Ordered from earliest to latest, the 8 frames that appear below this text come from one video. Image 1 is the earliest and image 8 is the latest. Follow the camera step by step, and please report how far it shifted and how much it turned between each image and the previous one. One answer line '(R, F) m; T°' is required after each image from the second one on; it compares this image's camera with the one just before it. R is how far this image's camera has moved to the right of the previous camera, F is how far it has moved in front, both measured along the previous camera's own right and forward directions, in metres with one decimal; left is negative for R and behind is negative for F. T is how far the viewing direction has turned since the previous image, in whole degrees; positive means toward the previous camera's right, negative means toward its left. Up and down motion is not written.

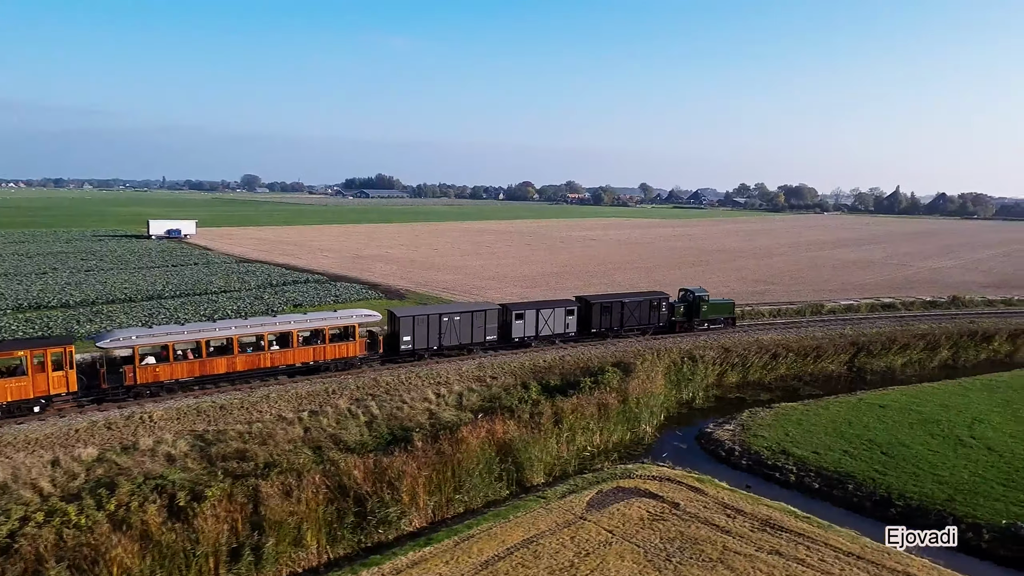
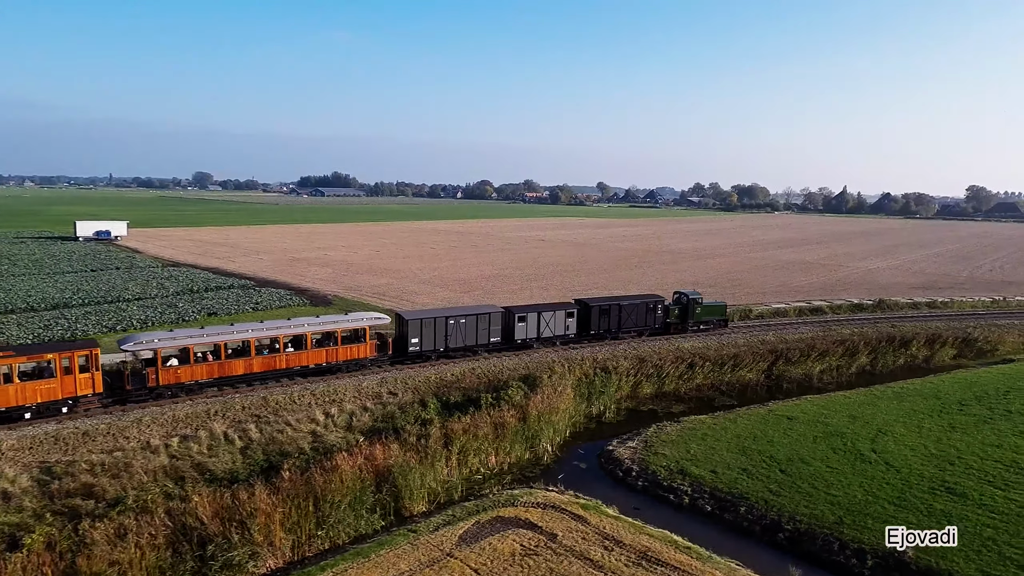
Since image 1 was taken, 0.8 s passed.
(+2.2, +1.0) m; +3°
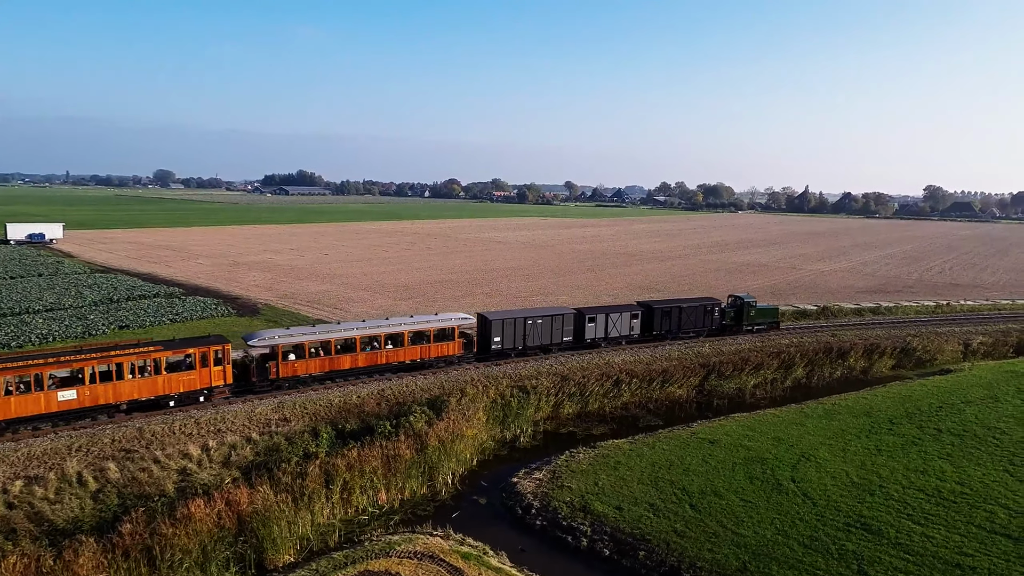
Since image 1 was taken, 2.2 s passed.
(+2.3, +1.7) m; +2°
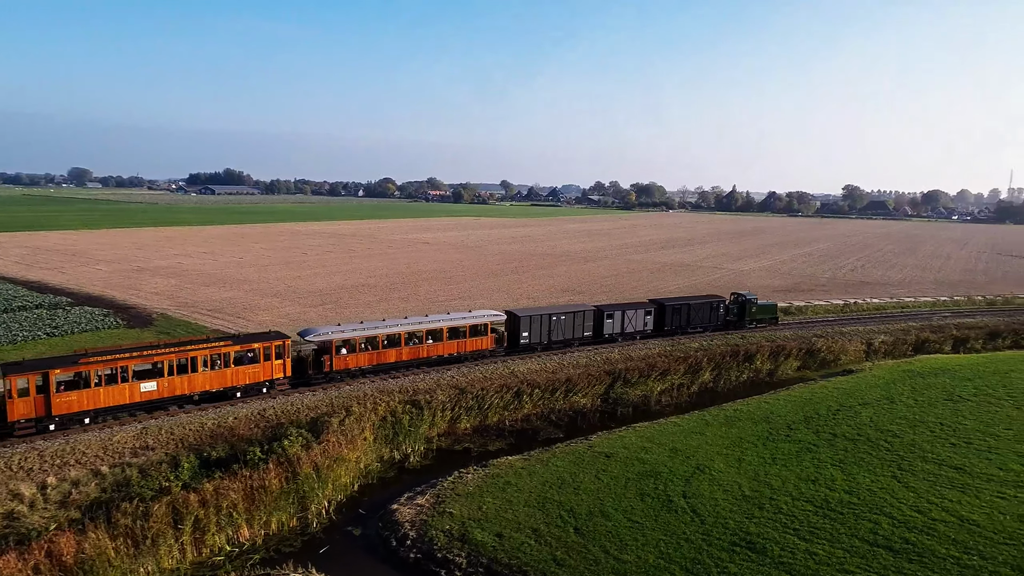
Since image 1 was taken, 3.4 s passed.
(+1.7, +1.2) m; +5°
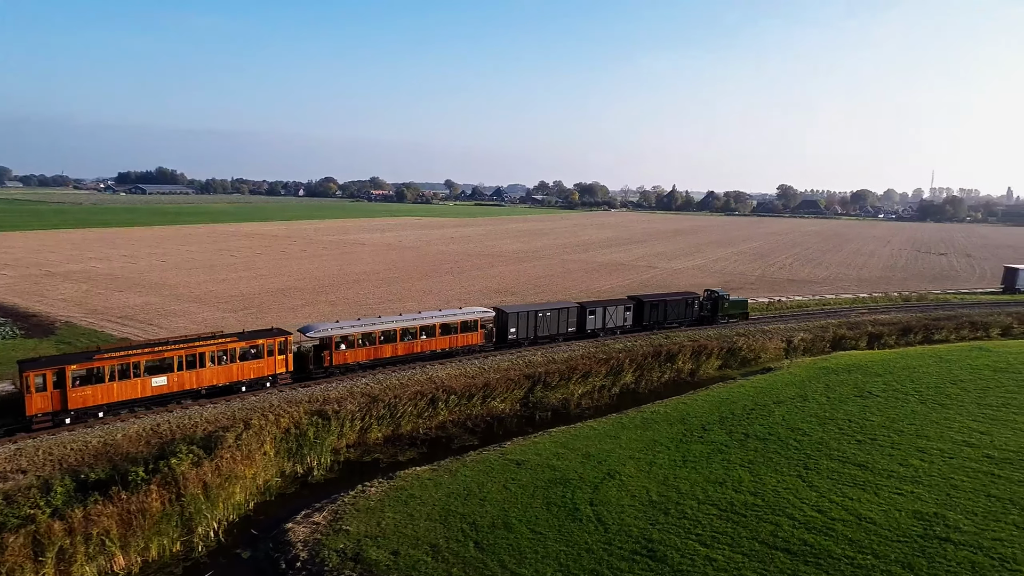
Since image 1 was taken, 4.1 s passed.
(+1.3, +0.6) m; +4°
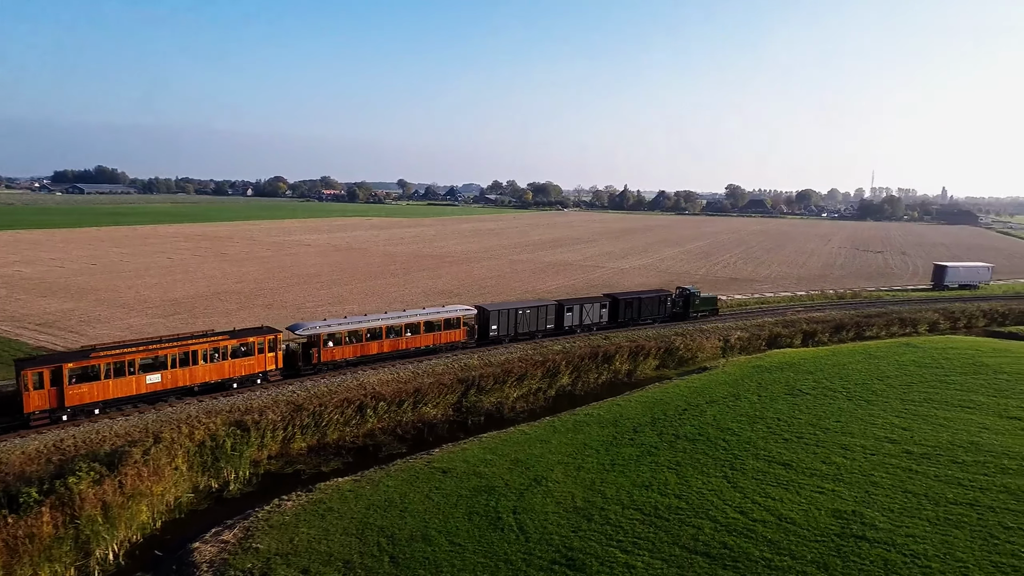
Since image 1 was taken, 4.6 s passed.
(+1.0, +0.4) m; +4°
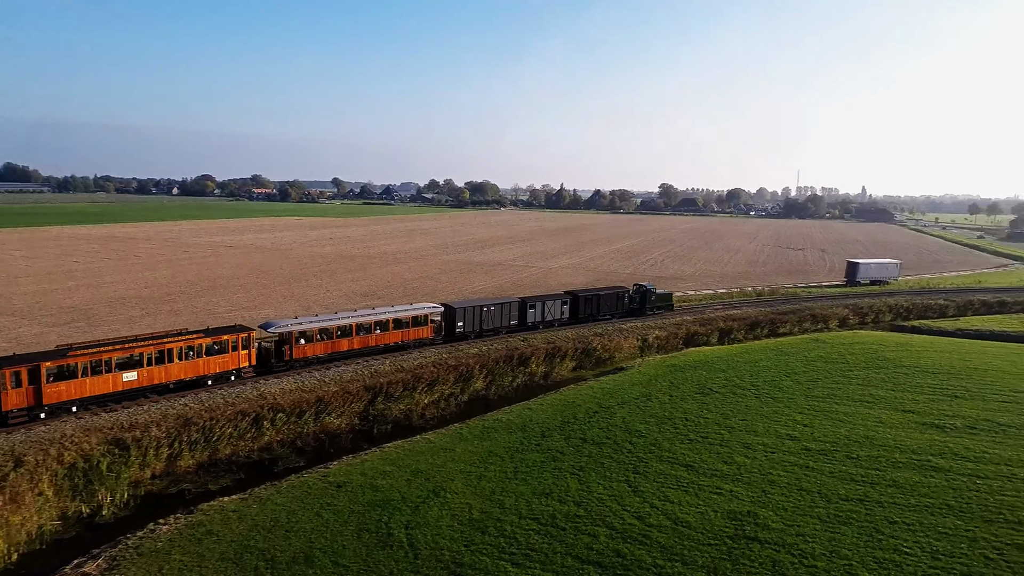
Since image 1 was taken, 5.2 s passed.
(+1.3, +0.6) m; +5°
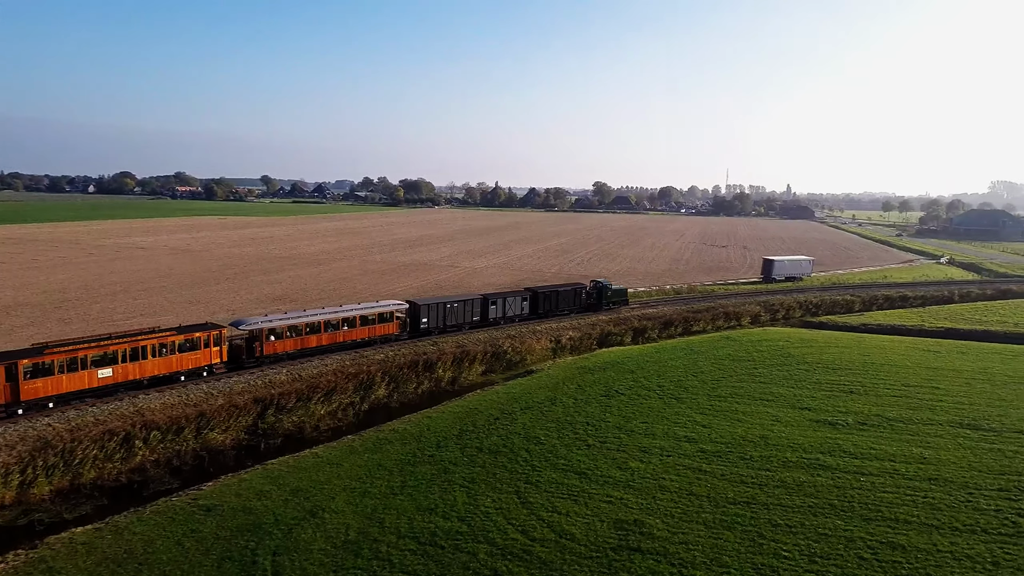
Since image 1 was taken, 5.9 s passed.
(+1.7, +0.7) m; +5°
